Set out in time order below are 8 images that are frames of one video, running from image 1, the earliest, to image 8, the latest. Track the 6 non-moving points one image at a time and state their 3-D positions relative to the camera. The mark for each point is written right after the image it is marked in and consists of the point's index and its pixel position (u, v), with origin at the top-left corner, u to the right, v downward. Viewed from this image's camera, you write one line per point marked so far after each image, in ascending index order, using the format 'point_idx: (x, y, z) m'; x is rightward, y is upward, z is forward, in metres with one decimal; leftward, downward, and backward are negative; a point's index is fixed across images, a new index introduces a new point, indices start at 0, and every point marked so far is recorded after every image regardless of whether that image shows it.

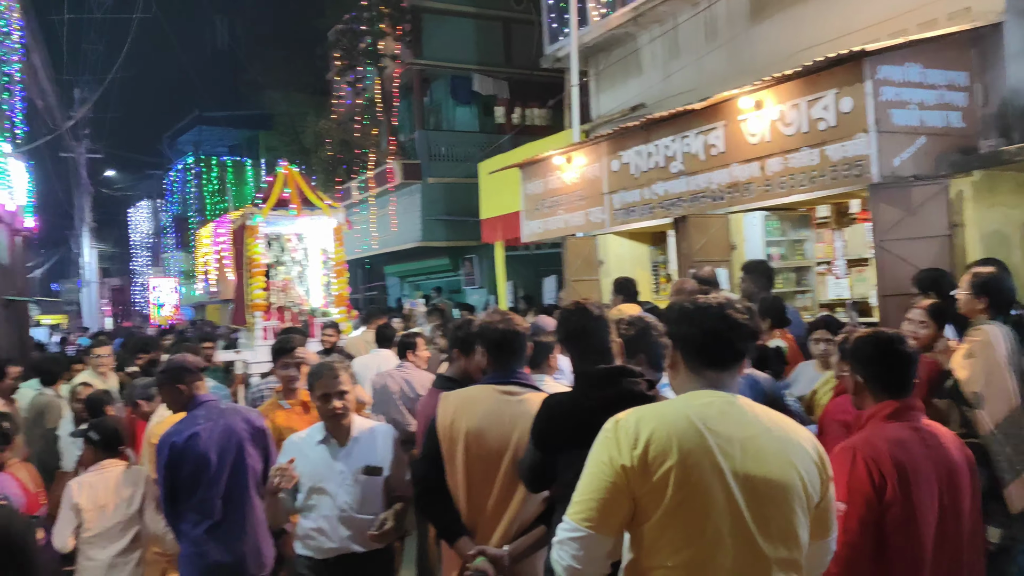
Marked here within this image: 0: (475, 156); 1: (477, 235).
0: (-0.8, +3.0, +19.4) m
1: (-0.8, +1.2, +19.2) m
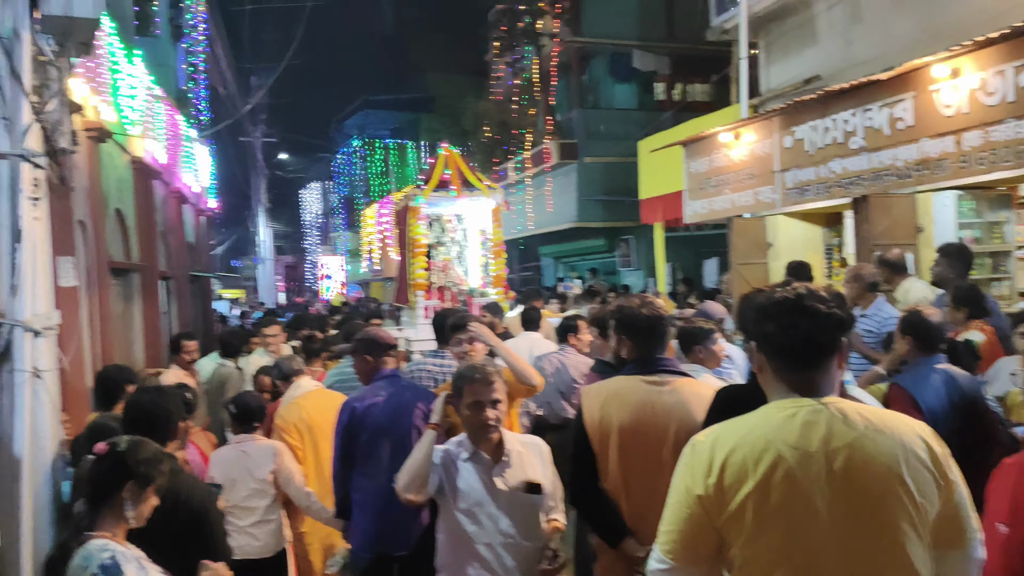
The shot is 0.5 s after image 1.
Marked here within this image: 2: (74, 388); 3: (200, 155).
0: (+2.7, +3.4, +19.0) m
1: (+2.6, +1.6, +18.8) m
2: (-3.5, -0.8, +6.9) m
3: (-5.6, +2.4, +15.6) m
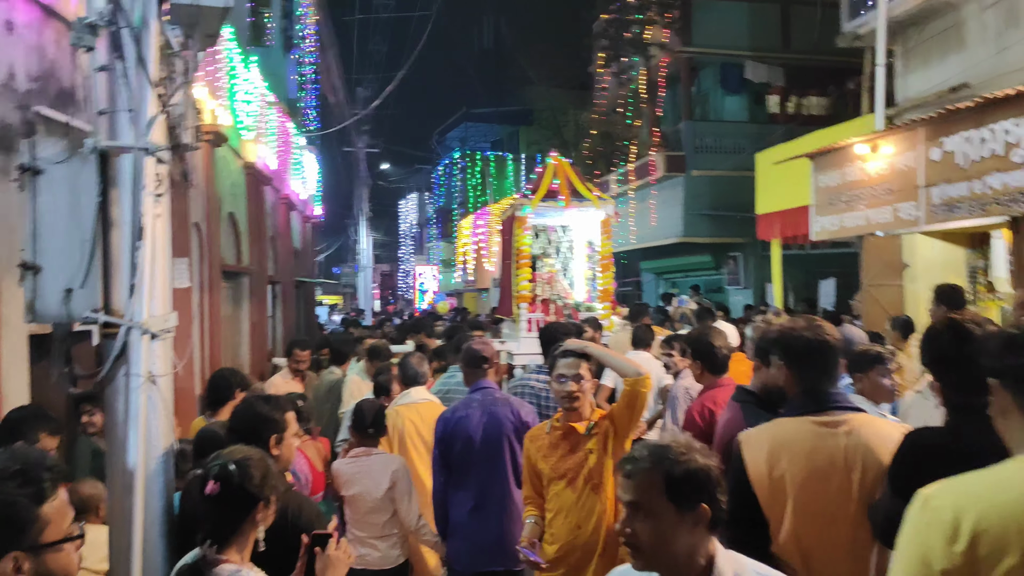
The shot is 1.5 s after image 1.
0: (+4.9, +3.0, +18.3) m
1: (+4.8, +1.2, +18.1) m
2: (-2.6, -0.8, +6.9) m
3: (-3.7, +2.3, +15.8) m
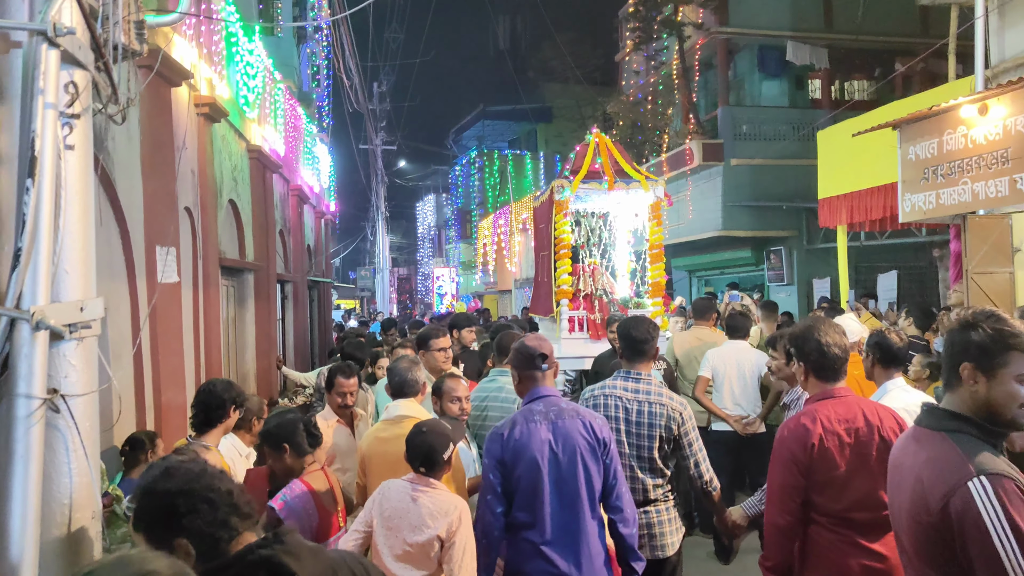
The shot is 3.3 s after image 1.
0: (+5.4, +3.0, +17.1) m
1: (+5.3, +1.2, +16.9) m
2: (-2.3, -0.8, +5.8) m
3: (-3.3, +2.3, +14.7) m
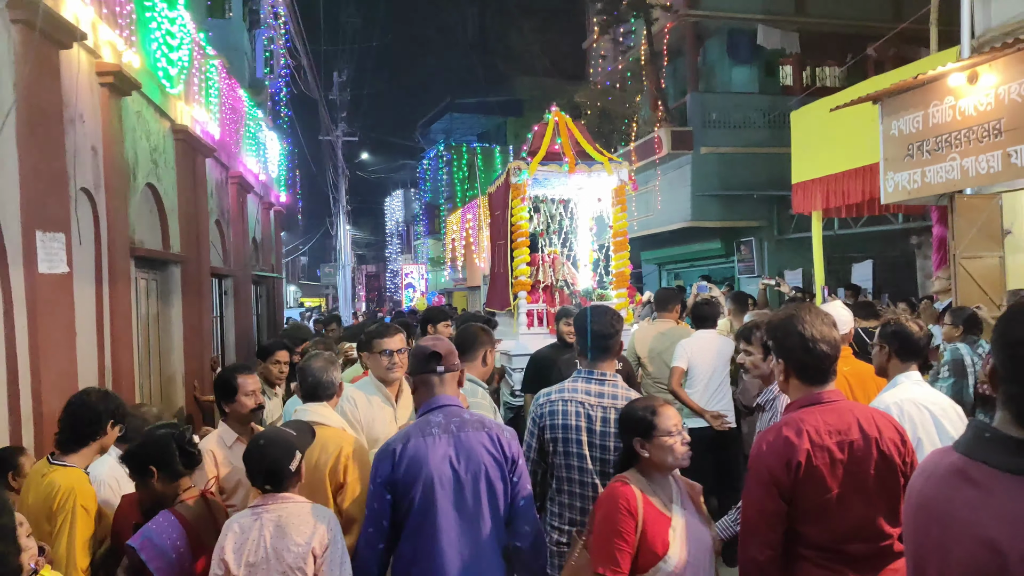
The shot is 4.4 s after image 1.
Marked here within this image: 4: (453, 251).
0: (+4.7, +3.2, +16.5) m
1: (+4.6, +1.4, +16.3) m
2: (-2.6, -0.7, +5.0) m
3: (-3.9, +2.3, +13.9) m
4: (-1.3, +0.8, +19.6) m
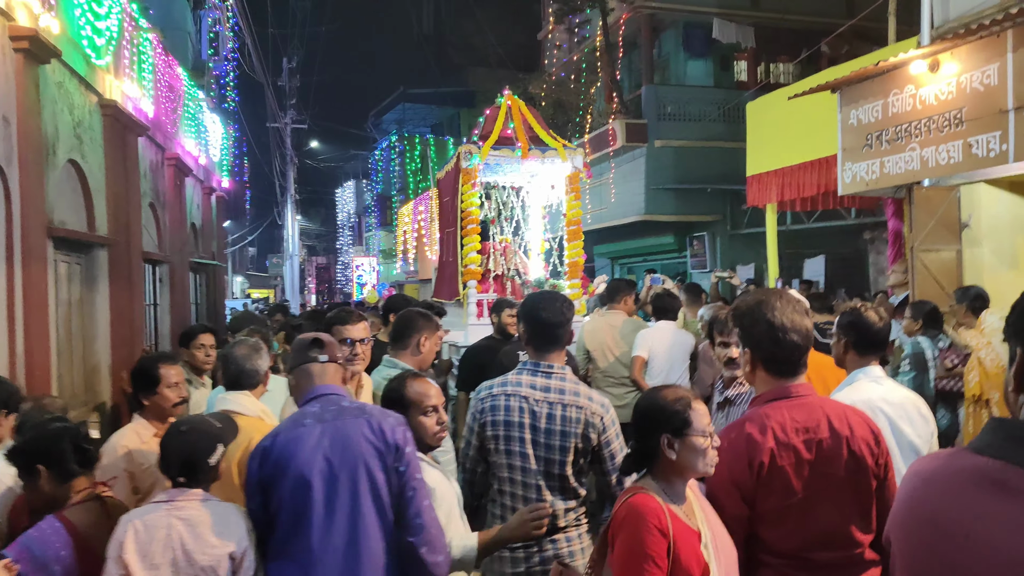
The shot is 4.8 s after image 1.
0: (+3.8, +3.3, +16.4) m
1: (+3.7, +1.5, +16.2) m
2: (-2.9, -0.6, +4.5) m
3: (-4.7, +2.5, +13.4) m
4: (-2.4, +1.0, +19.2) m
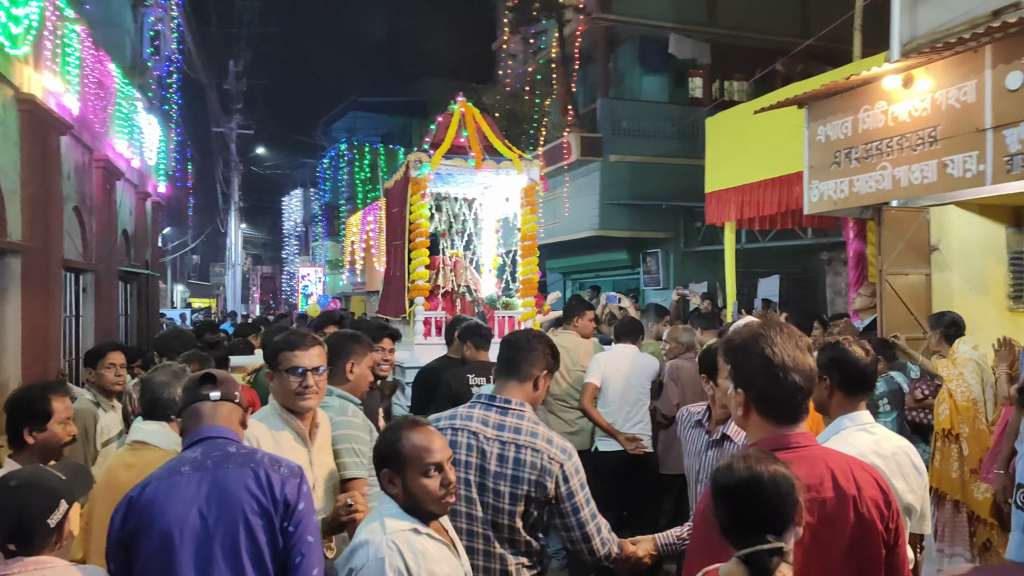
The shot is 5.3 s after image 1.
0: (+2.9, +2.9, +16.2) m
1: (+2.8, +1.2, +16.0) m
2: (-3.2, -0.7, +3.9) m
3: (-5.4, +2.4, +12.7) m
4: (-3.5, +0.8, +18.6) m
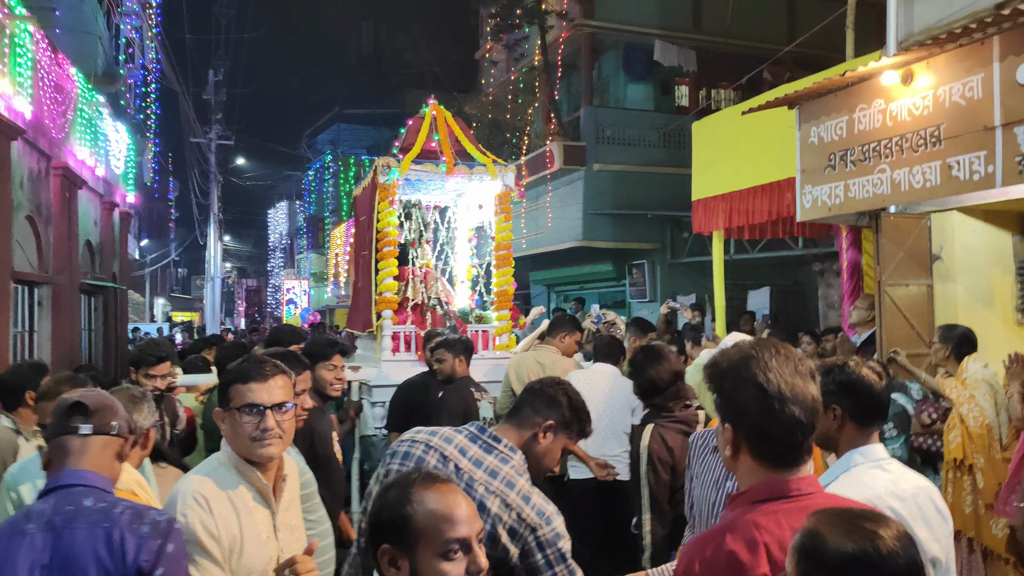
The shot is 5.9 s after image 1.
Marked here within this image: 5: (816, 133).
0: (+2.6, +2.7, +15.9) m
1: (+2.5, +0.9, +15.6) m
2: (-3.3, -0.7, +3.5) m
3: (-5.6, +2.2, +12.2) m
4: (-3.8, +0.5, +18.2) m
5: (+2.1, +1.1, +6.0) m
